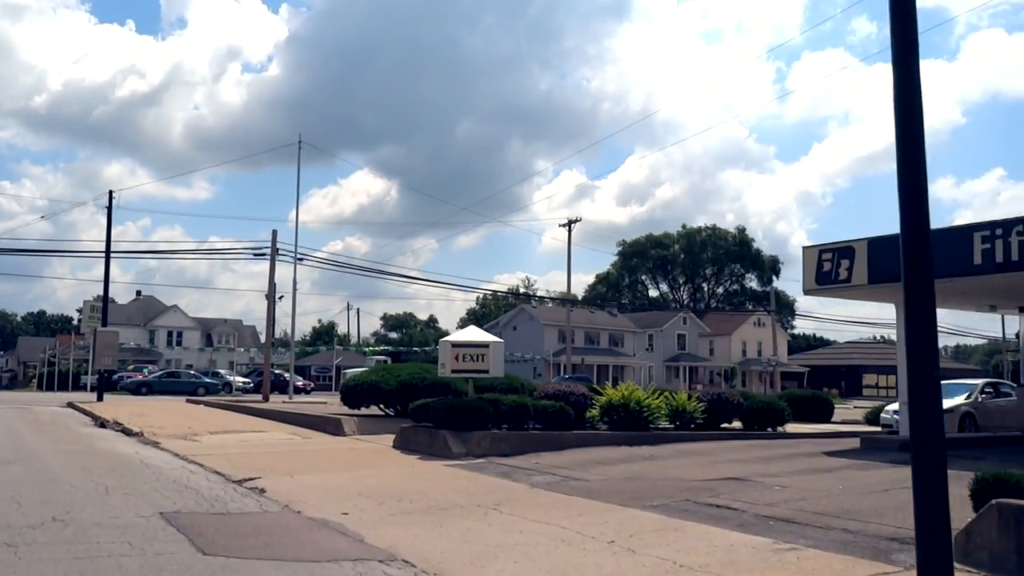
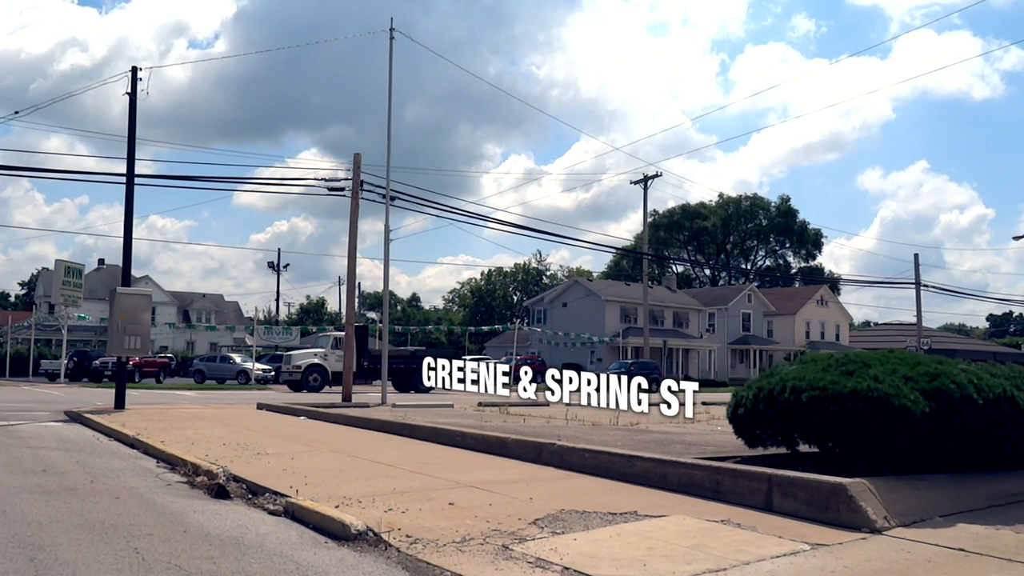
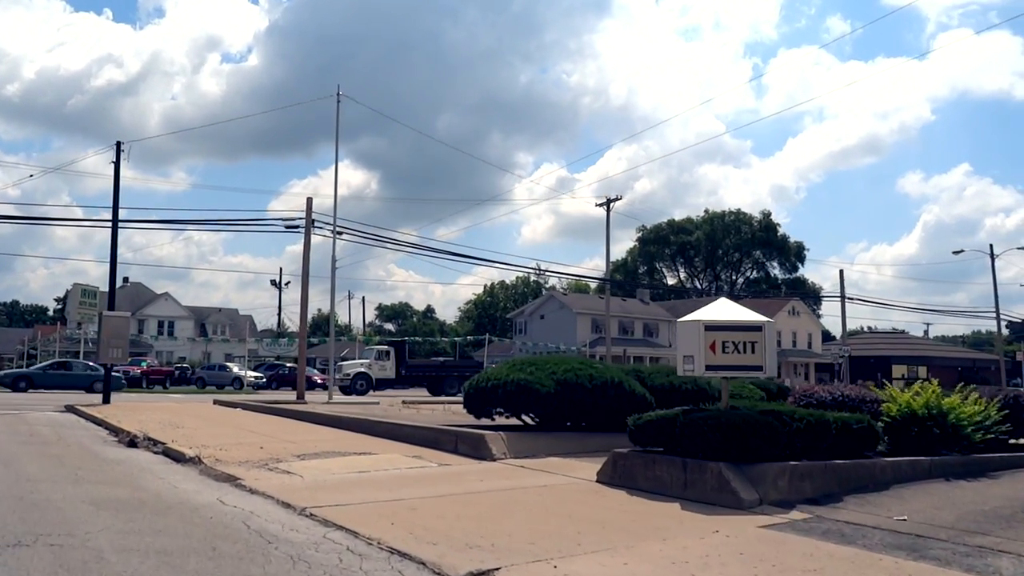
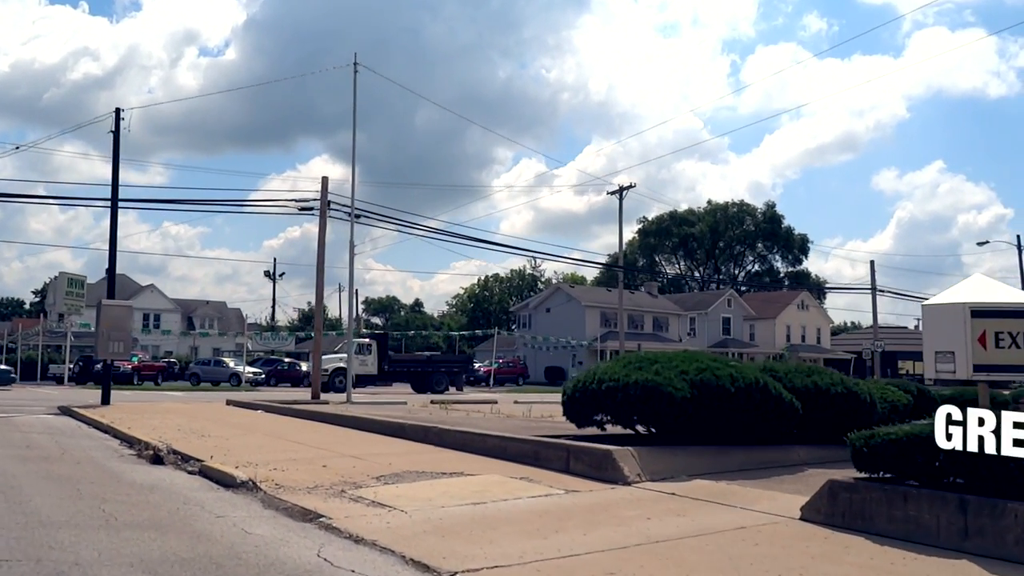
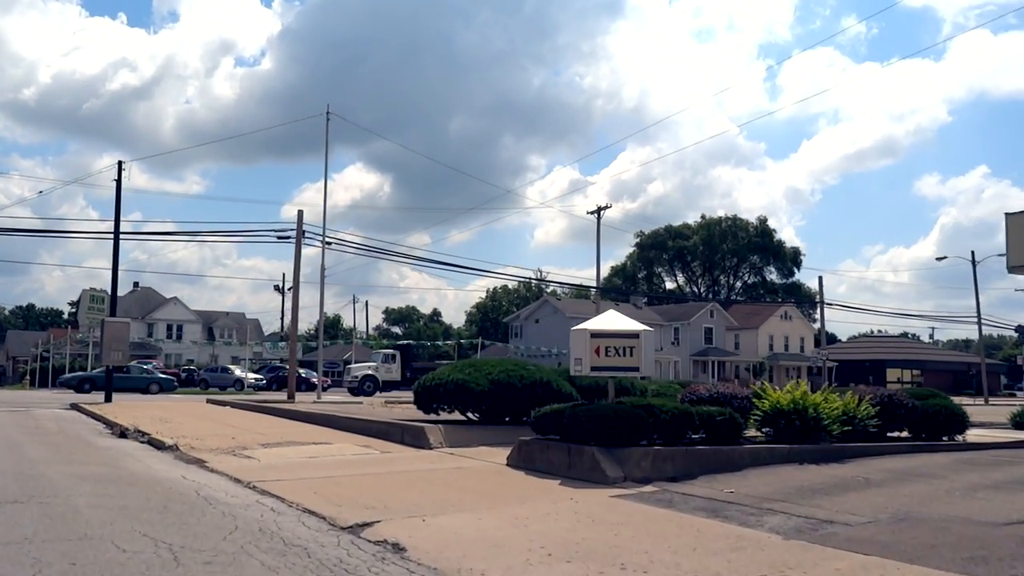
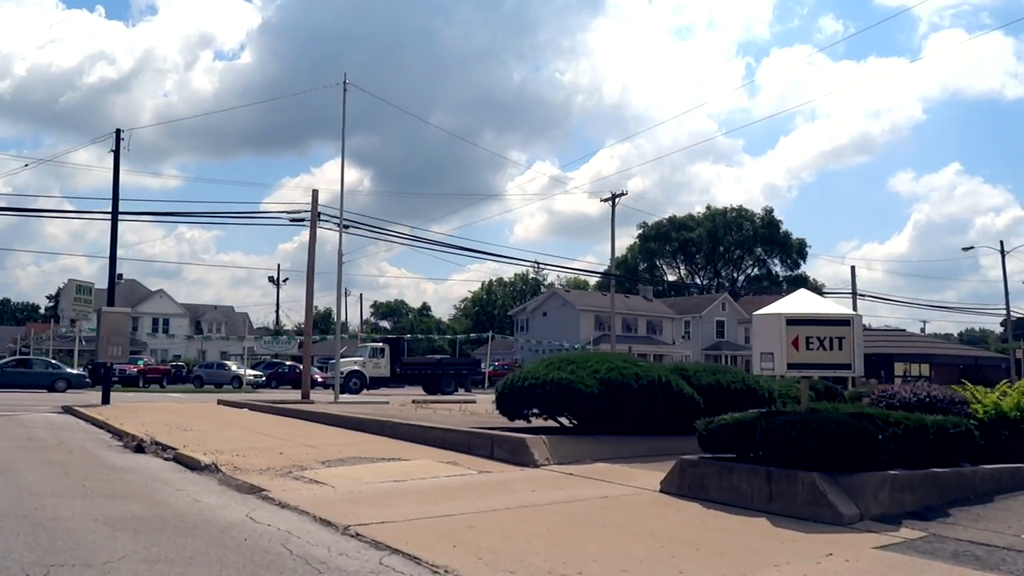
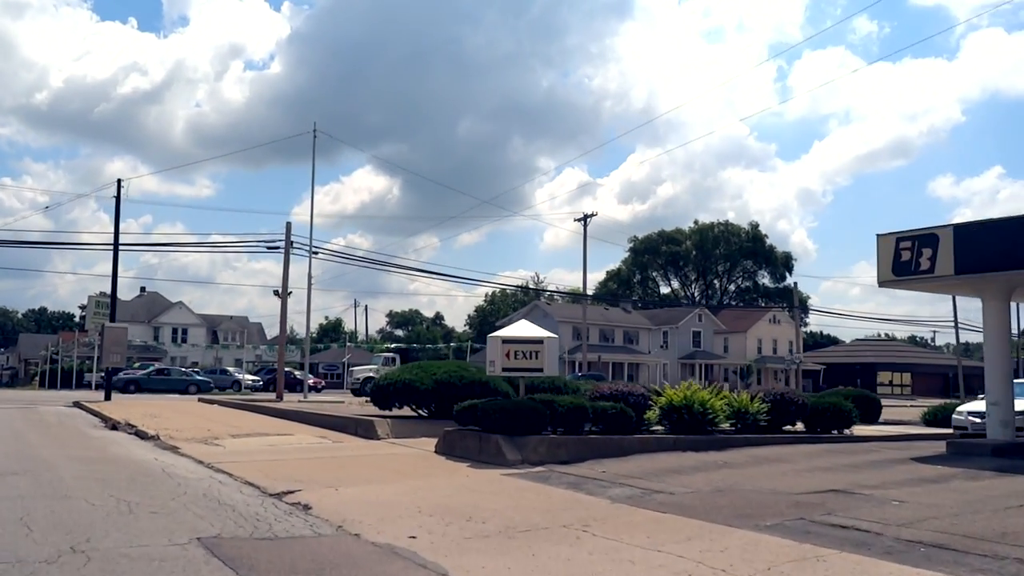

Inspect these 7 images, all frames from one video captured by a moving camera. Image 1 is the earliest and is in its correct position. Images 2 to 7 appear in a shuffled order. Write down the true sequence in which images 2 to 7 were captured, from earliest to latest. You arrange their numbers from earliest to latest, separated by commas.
7, 5, 3, 6, 4, 2
